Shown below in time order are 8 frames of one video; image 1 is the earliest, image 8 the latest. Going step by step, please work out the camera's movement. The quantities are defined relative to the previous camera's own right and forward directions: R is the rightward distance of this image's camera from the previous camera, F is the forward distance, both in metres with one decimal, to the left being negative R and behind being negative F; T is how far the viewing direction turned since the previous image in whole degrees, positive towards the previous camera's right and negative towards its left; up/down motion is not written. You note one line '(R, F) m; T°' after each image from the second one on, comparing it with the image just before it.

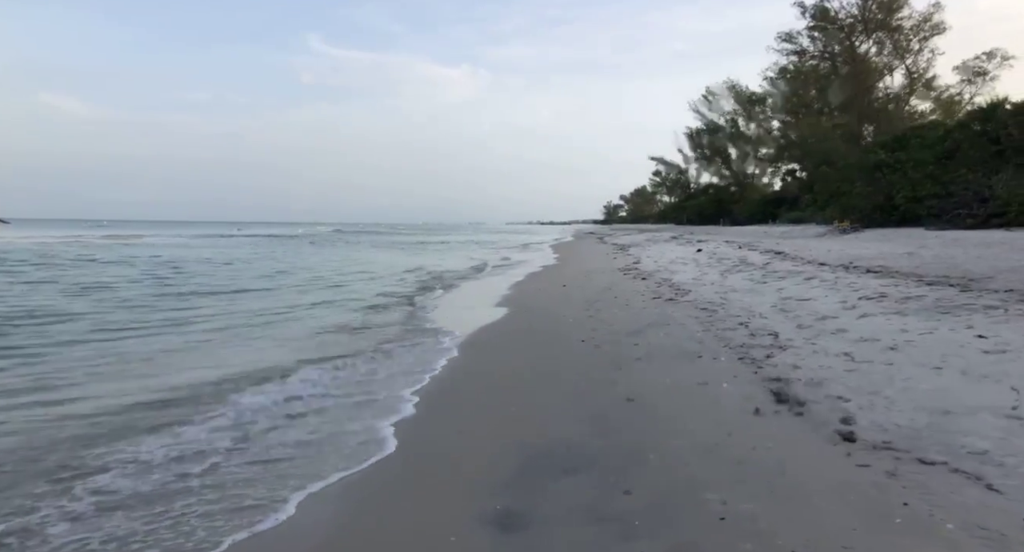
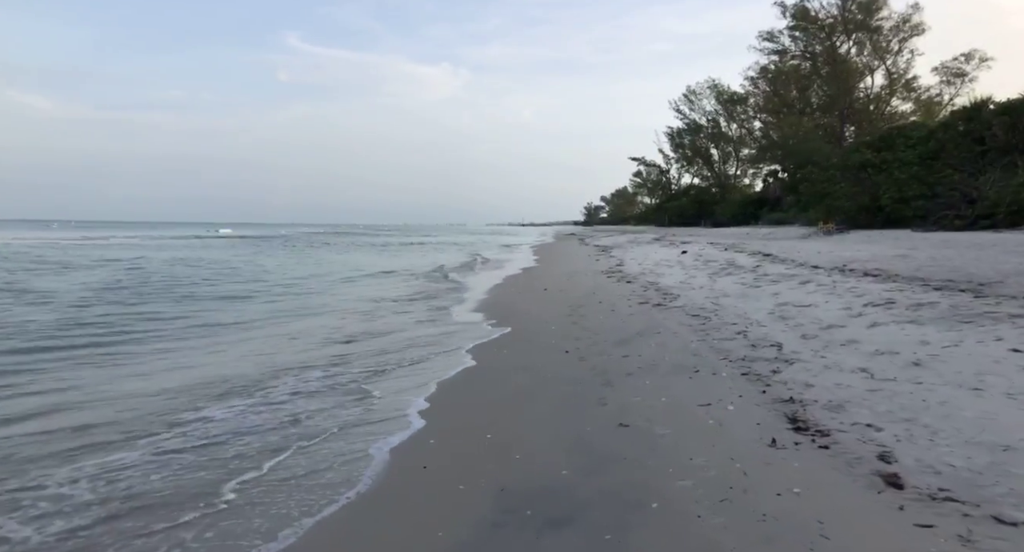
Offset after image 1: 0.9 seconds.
(0.0, +0.6) m; +2°
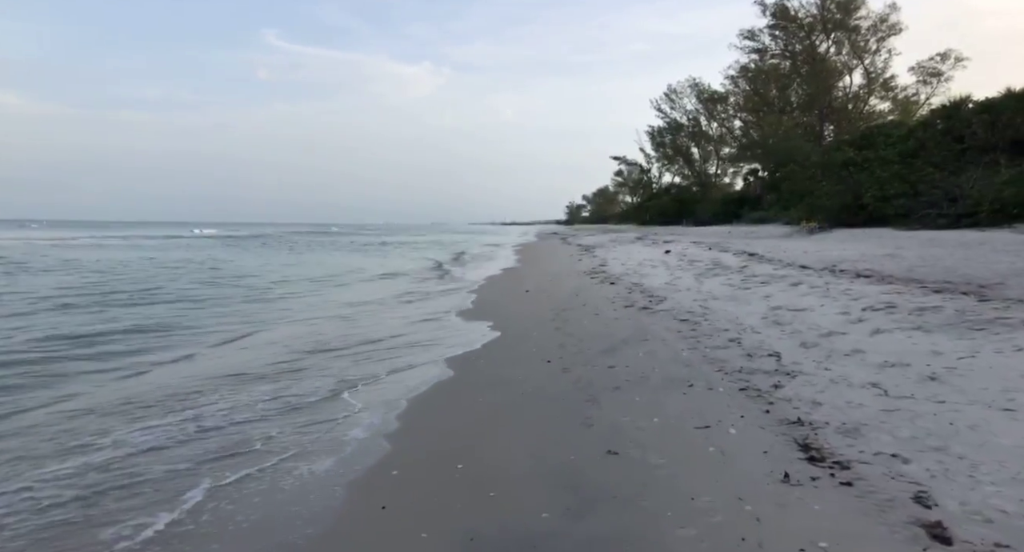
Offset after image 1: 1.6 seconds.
(0.0, +0.5) m; +2°
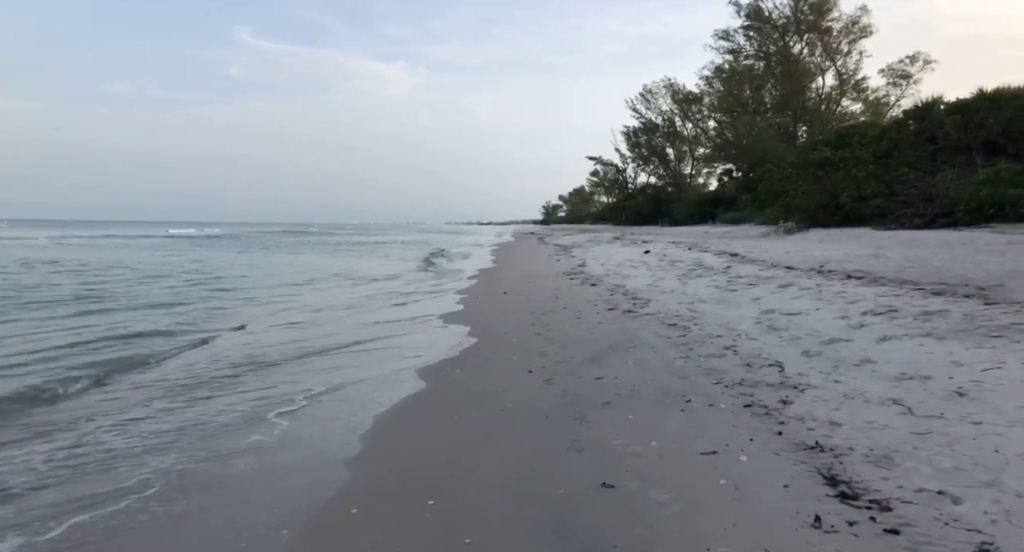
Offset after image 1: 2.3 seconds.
(0.0, +0.5) m; +2°
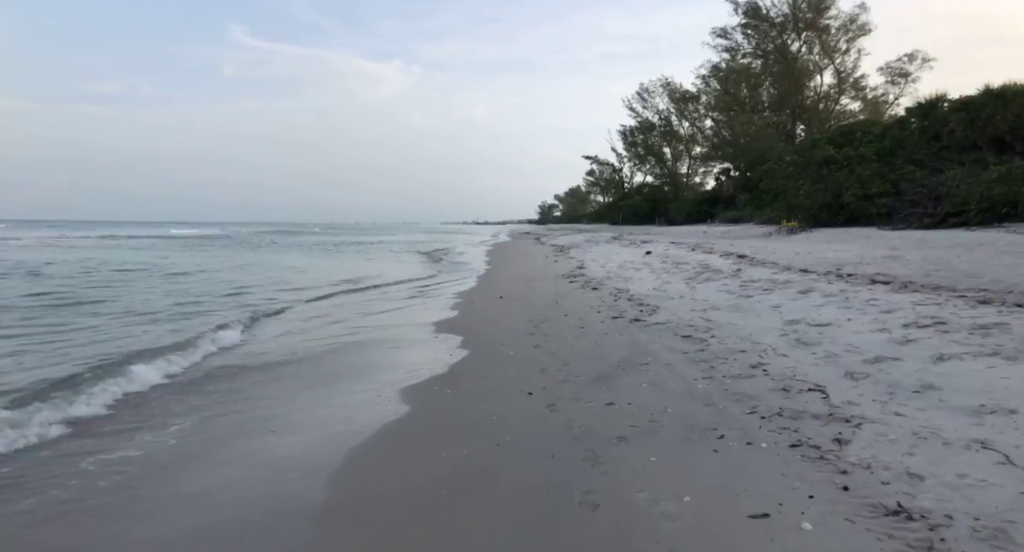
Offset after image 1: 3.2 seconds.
(0.0, +0.7) m; 0°
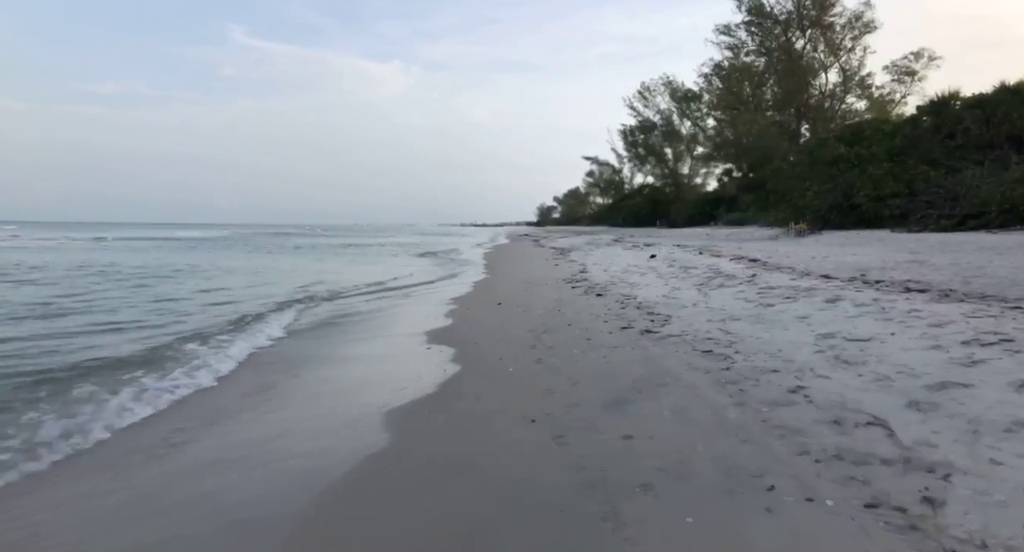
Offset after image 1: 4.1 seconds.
(0.0, +0.7) m; 0°
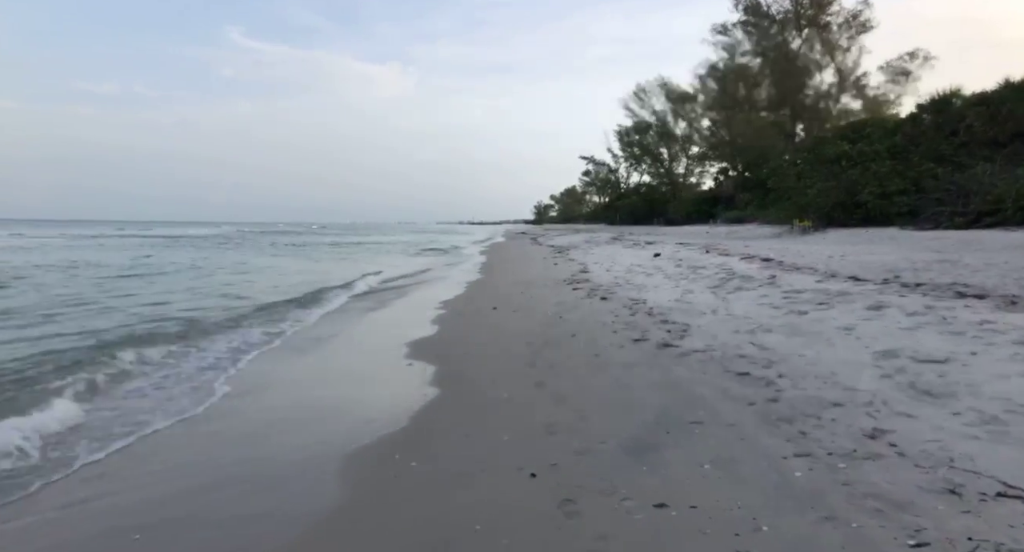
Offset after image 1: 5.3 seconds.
(0.0, +1.0) m; 0°
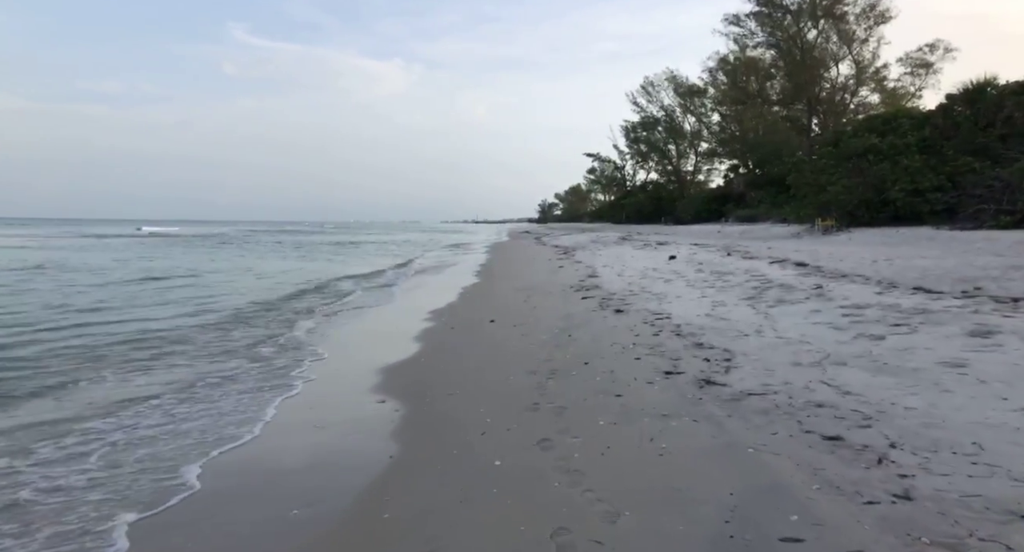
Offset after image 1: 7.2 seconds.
(+0.1, +1.4) m; 0°
